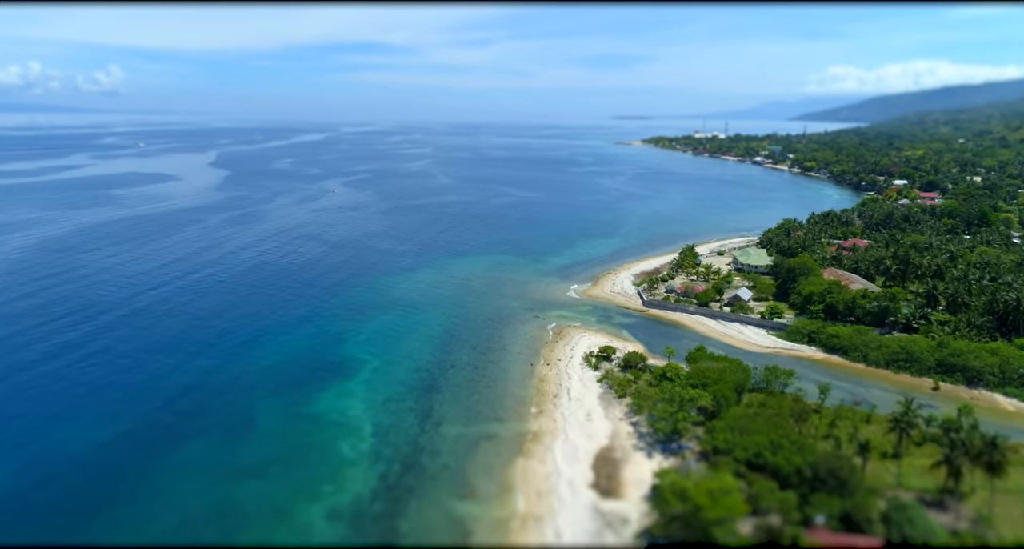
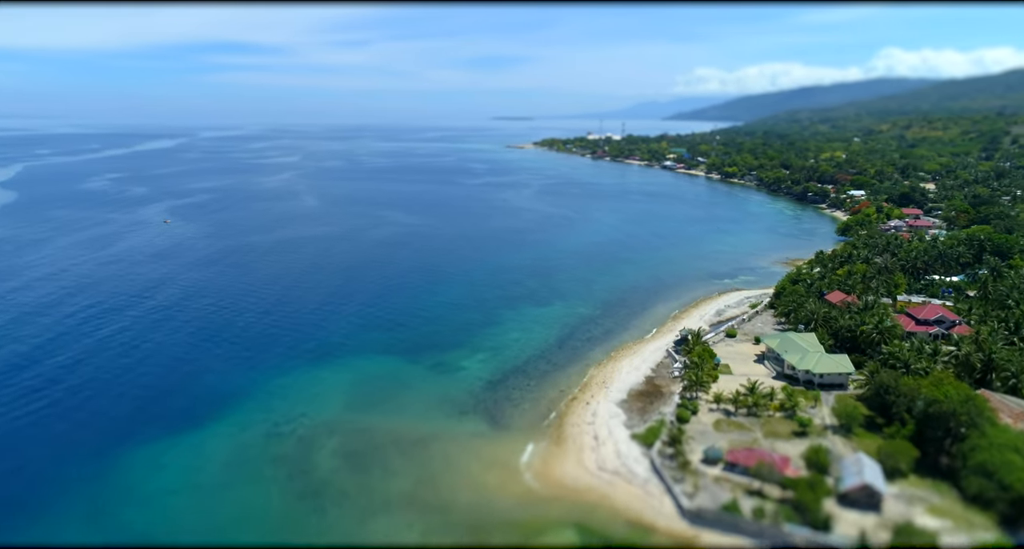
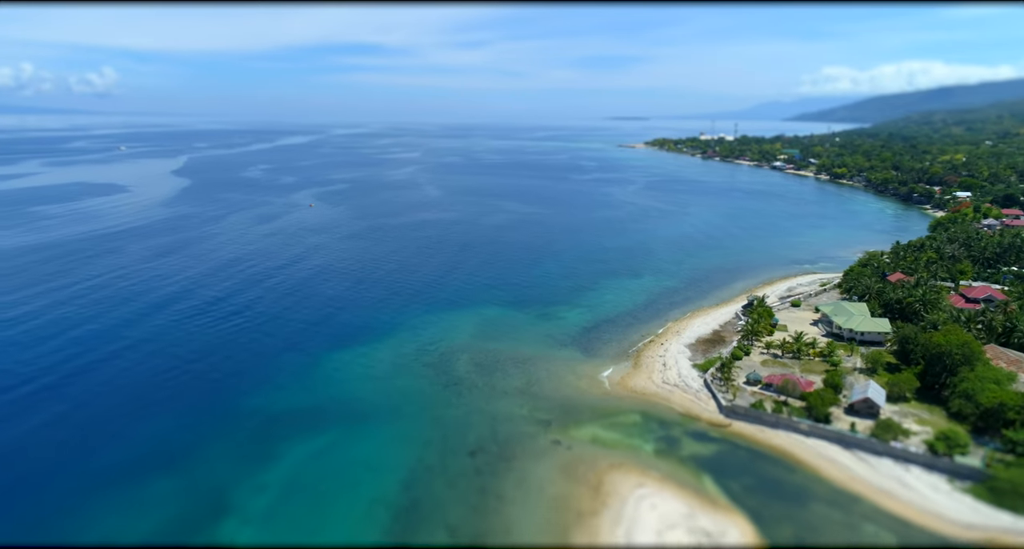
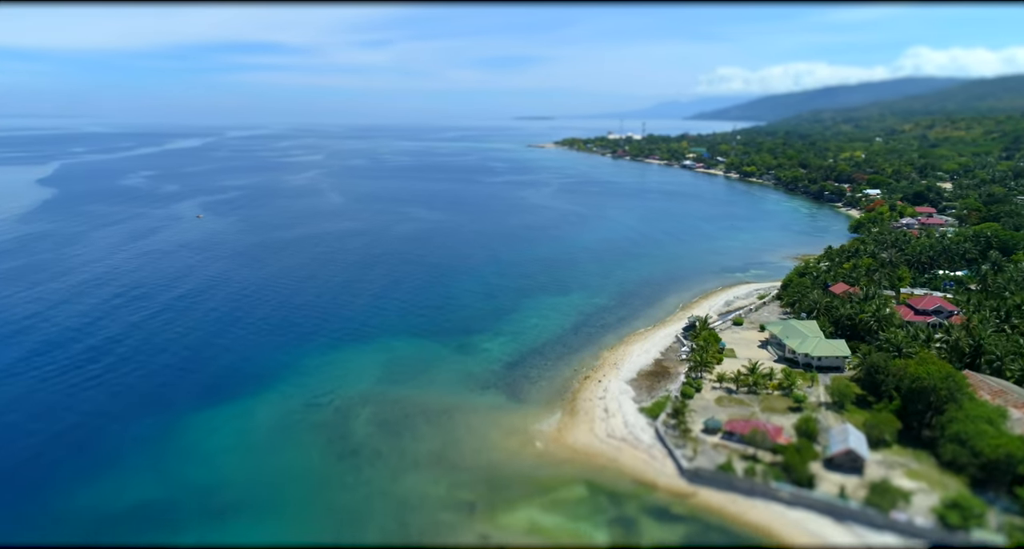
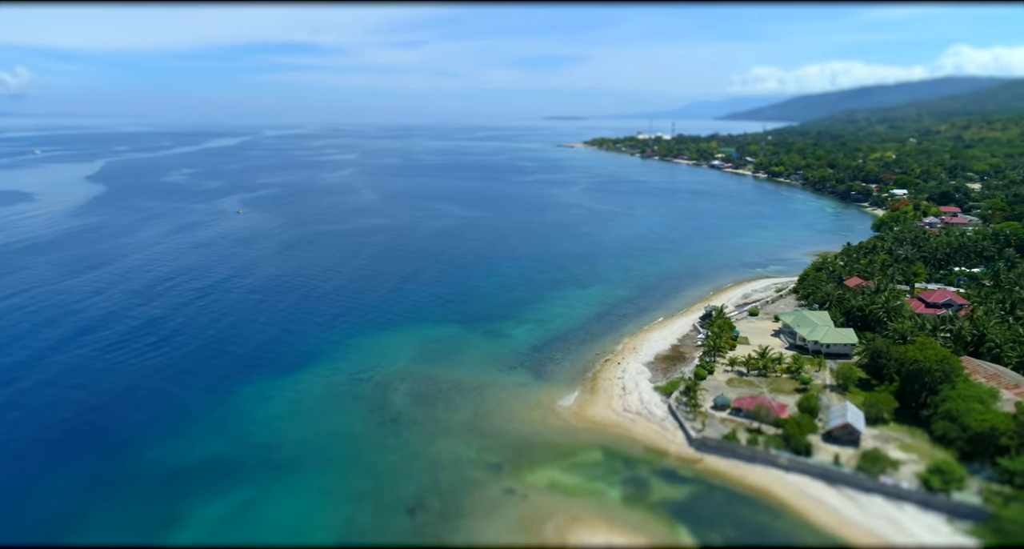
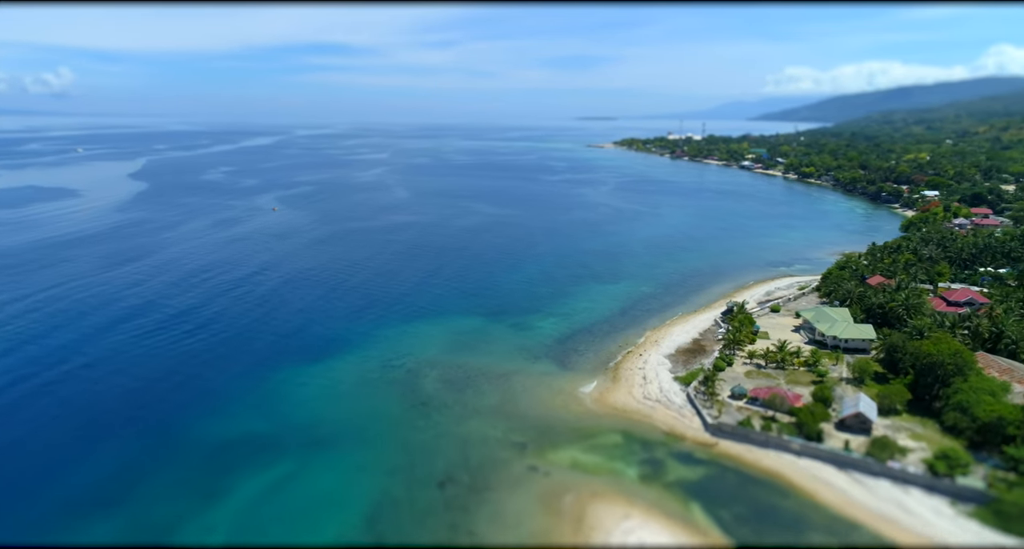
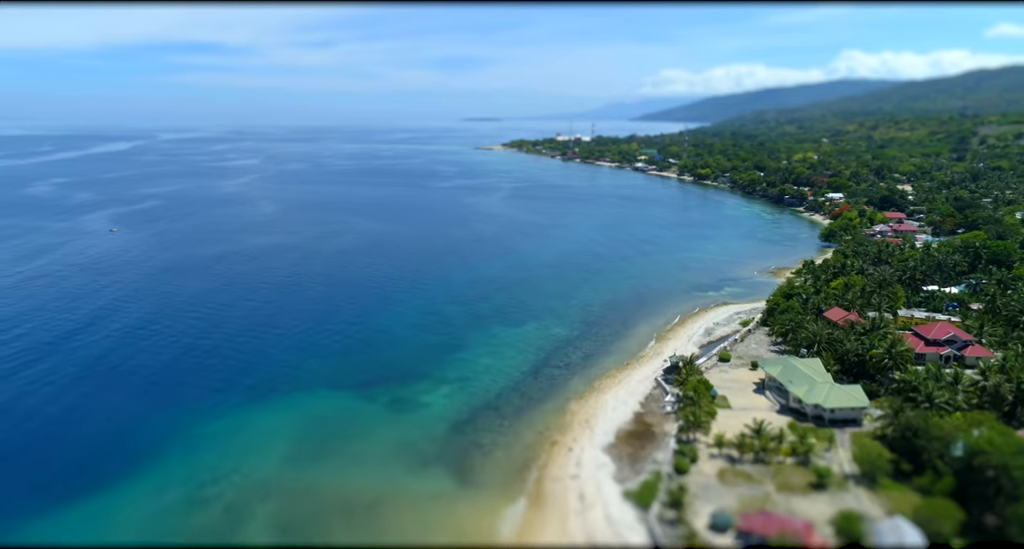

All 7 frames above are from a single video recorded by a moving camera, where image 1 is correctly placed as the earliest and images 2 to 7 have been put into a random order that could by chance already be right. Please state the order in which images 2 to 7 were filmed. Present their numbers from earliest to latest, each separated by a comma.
3, 6, 5, 4, 2, 7
